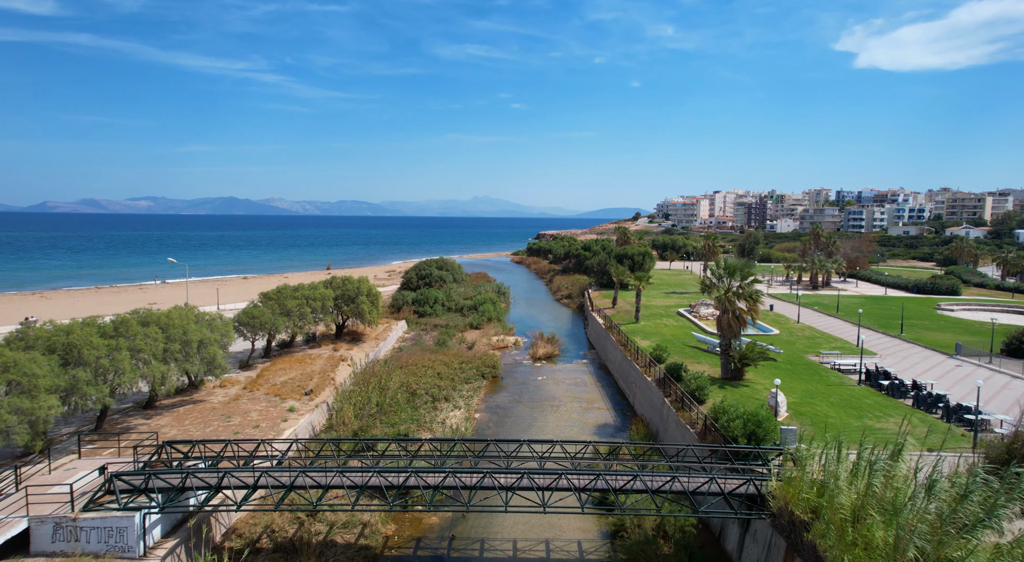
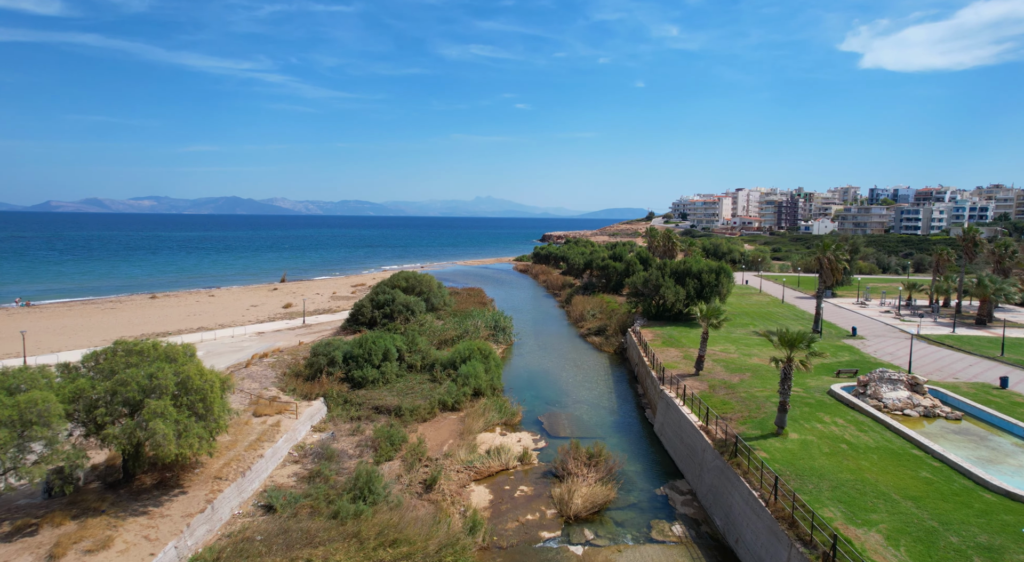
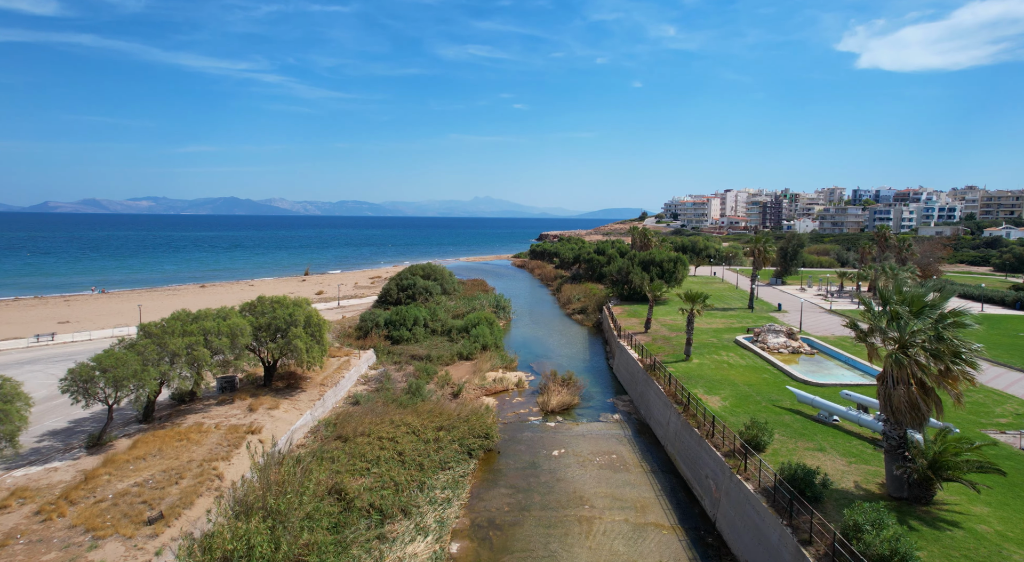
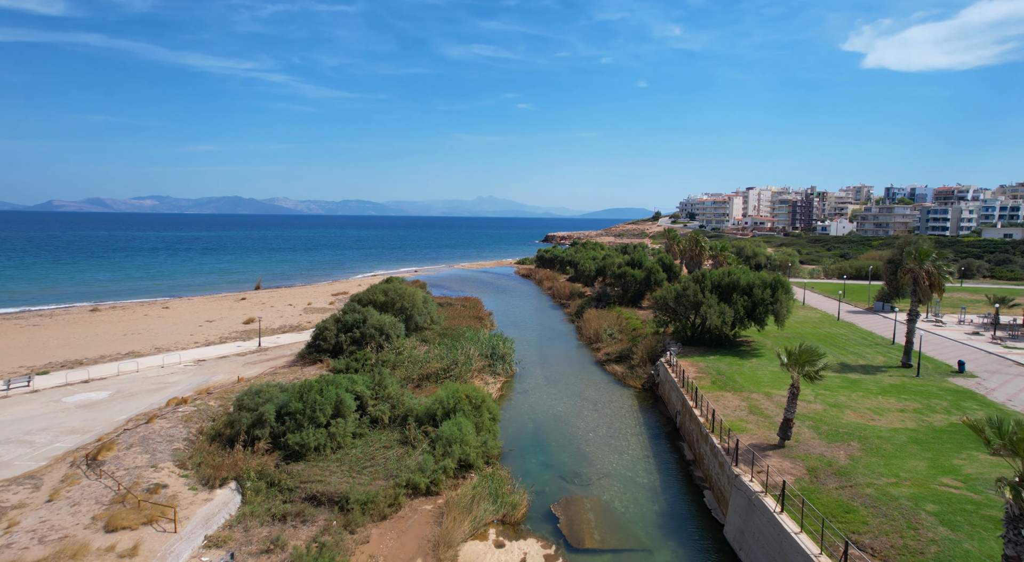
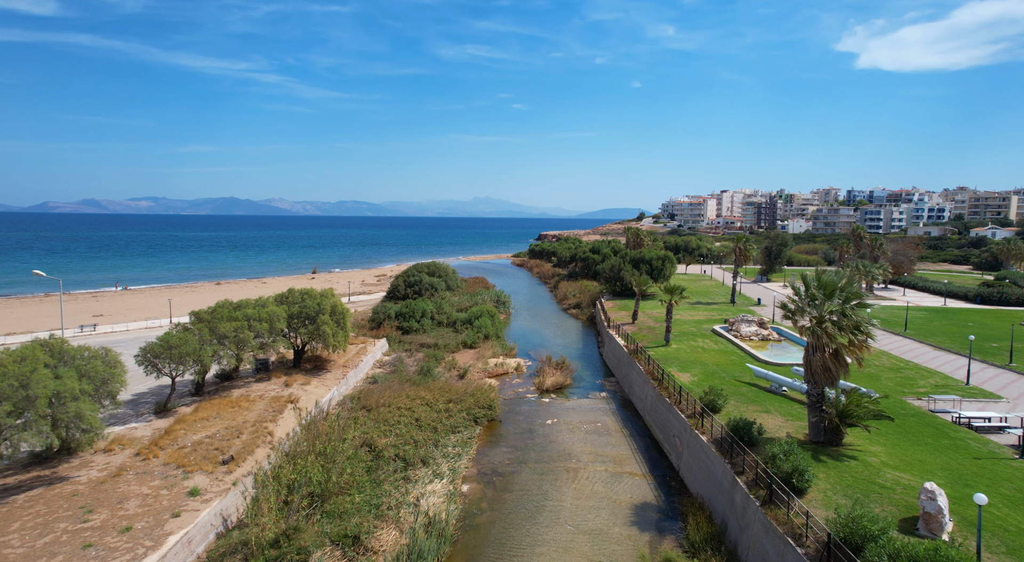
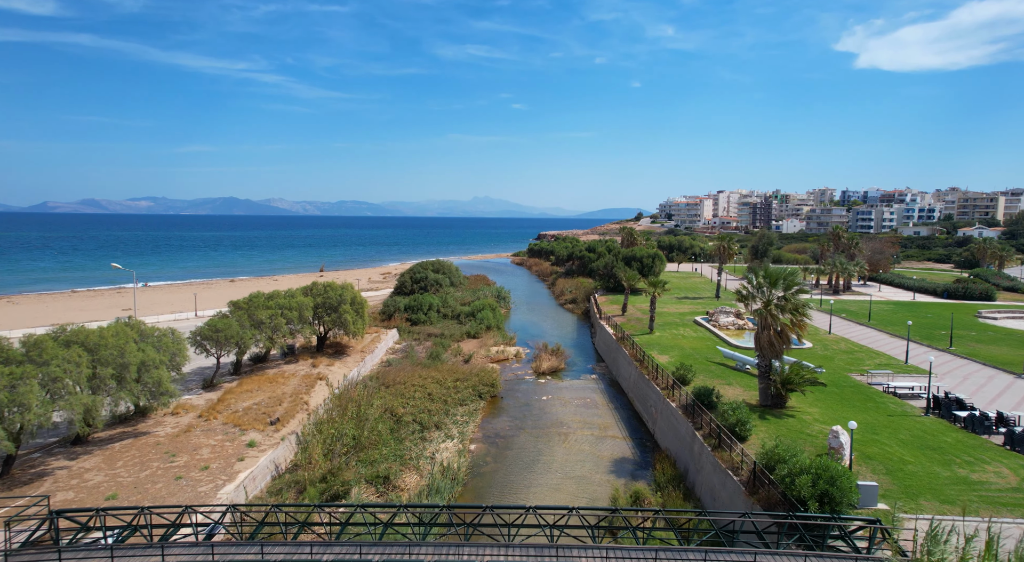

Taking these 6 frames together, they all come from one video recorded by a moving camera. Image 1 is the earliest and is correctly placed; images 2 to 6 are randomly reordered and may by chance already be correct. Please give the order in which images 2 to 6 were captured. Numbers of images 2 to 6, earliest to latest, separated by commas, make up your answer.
6, 5, 3, 2, 4
